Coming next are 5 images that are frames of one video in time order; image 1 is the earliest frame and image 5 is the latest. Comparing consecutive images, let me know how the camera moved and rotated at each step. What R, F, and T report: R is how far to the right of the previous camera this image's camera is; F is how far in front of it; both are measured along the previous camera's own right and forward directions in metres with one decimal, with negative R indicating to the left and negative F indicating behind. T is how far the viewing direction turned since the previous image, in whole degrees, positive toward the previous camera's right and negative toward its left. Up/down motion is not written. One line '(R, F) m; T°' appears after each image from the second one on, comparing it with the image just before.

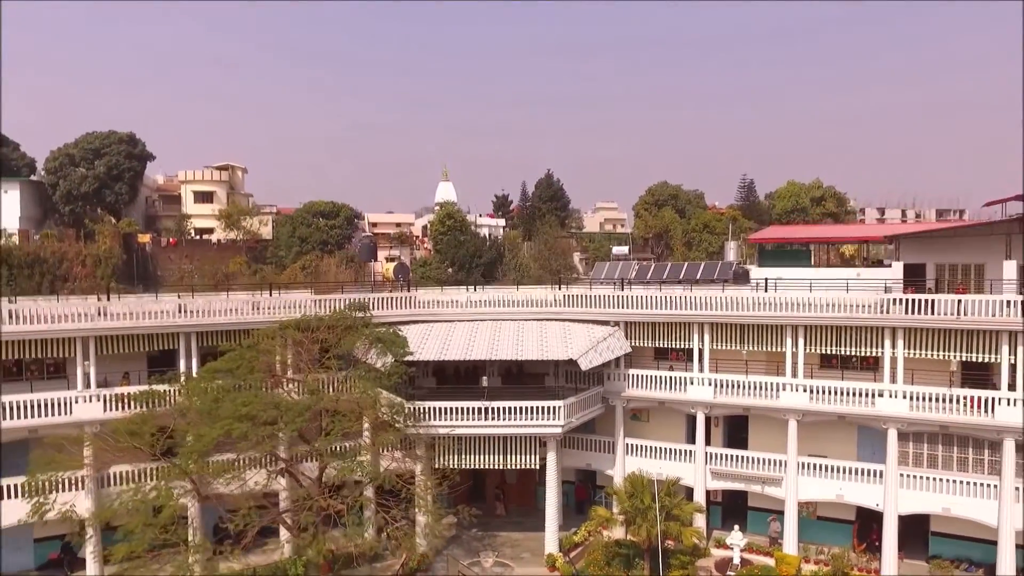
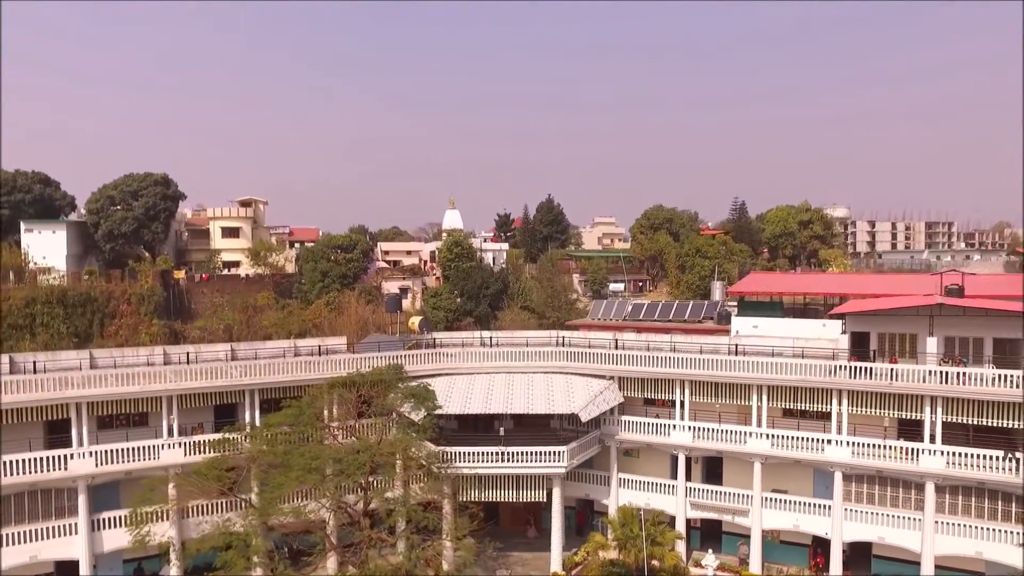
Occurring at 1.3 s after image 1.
(-0.3, -3.1) m; 0°
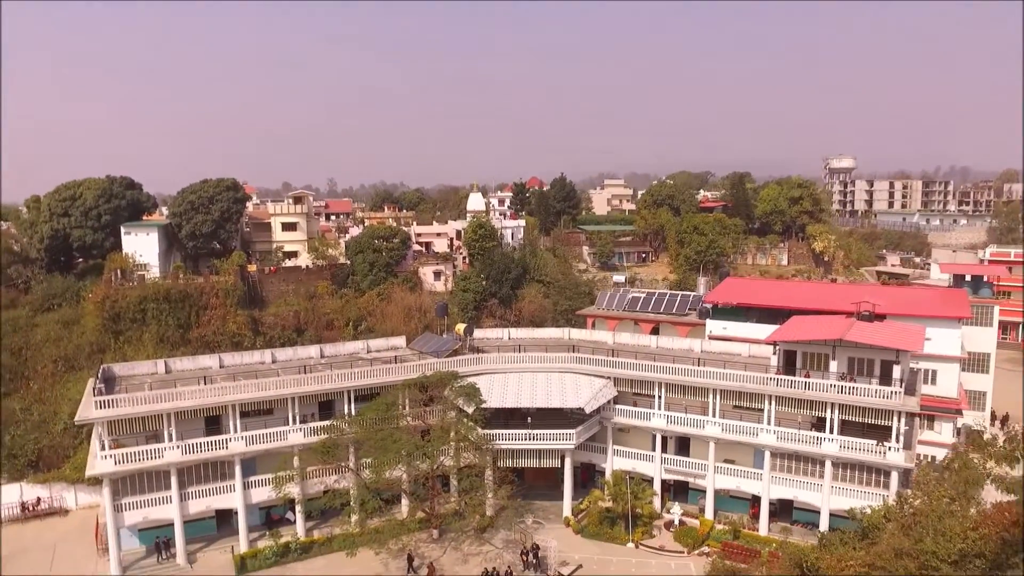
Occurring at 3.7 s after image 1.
(-0.4, -6.9) m; -1°
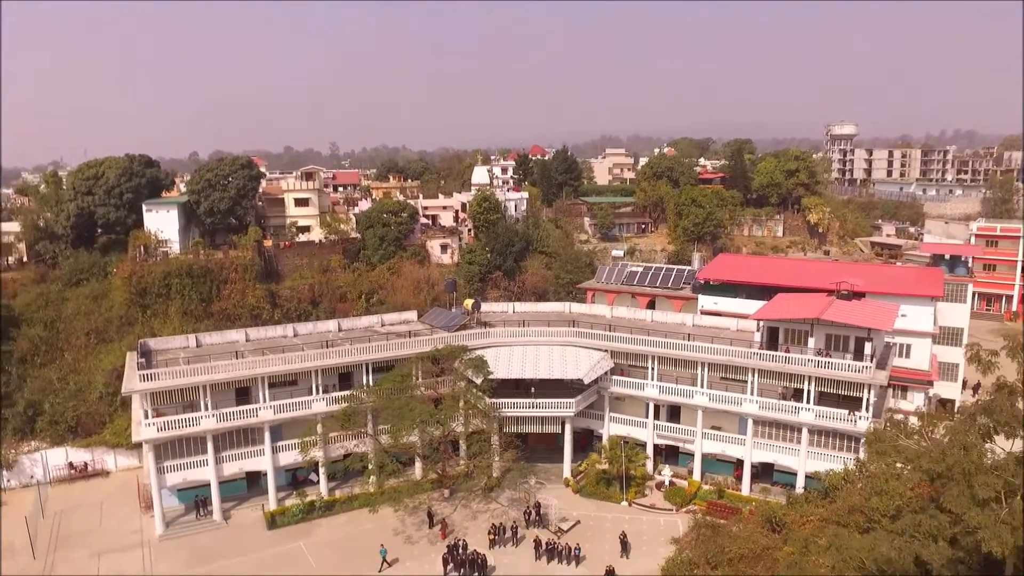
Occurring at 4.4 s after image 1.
(-0.1, -2.1) m; 0°
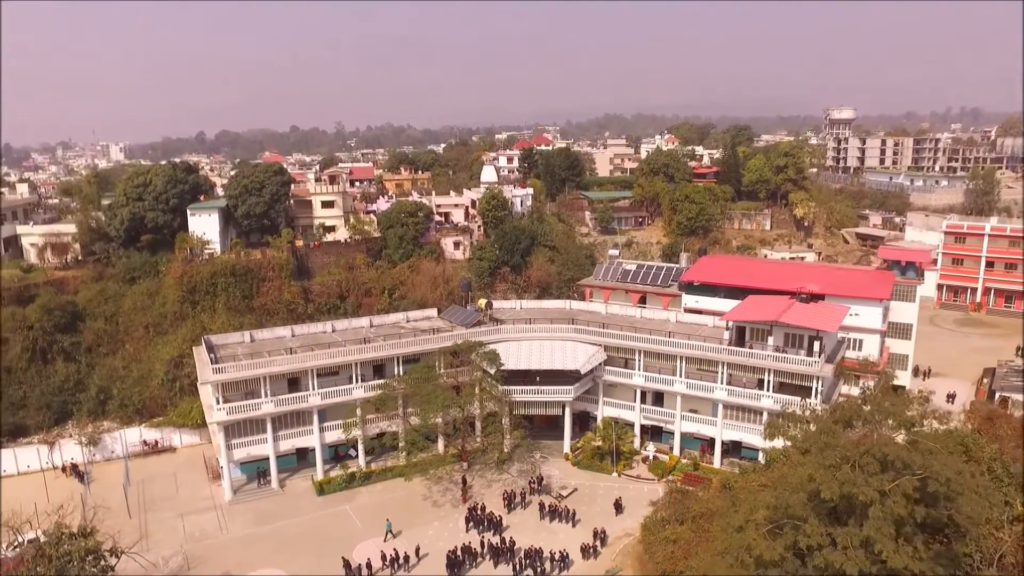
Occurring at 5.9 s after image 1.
(-0.2, -5.0) m; 0°
